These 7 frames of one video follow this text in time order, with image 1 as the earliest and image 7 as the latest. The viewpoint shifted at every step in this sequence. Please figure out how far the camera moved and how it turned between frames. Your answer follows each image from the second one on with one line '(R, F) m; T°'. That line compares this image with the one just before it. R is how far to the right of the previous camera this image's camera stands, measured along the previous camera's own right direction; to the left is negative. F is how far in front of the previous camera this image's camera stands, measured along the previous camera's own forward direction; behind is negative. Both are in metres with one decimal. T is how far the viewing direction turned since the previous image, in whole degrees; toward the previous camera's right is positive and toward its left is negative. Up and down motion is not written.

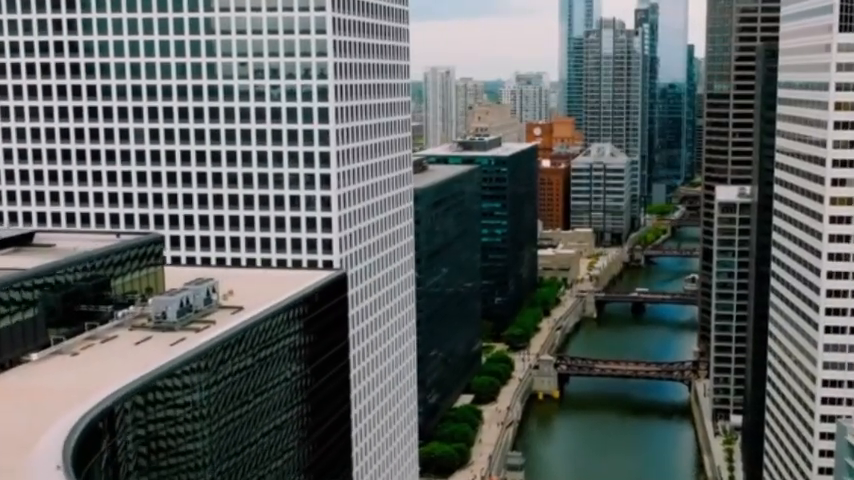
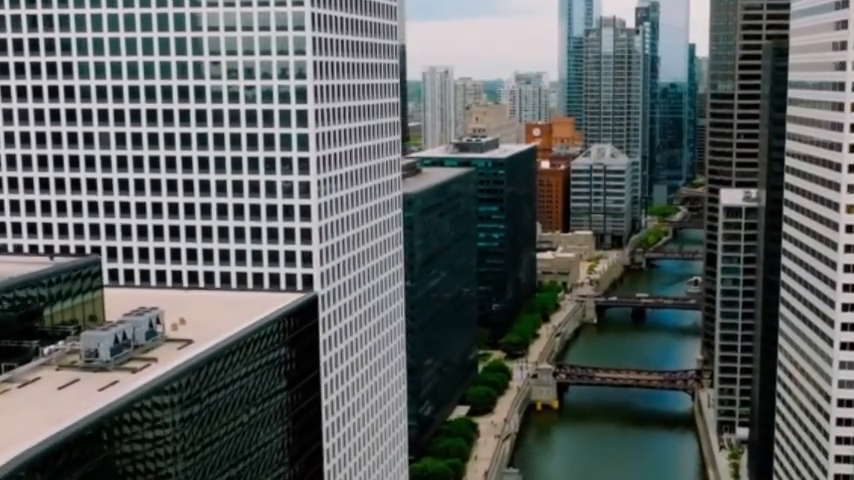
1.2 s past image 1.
(+1.3, +8.4) m; 0°
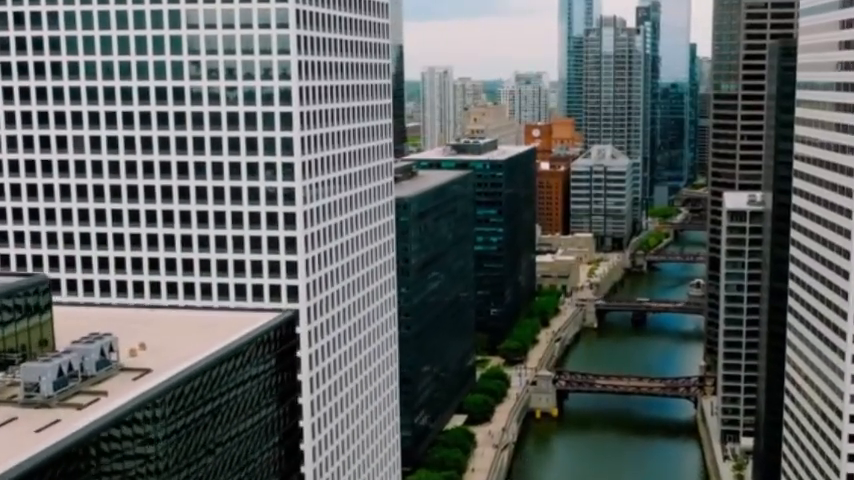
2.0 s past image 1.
(+0.8, +5.7) m; 0°
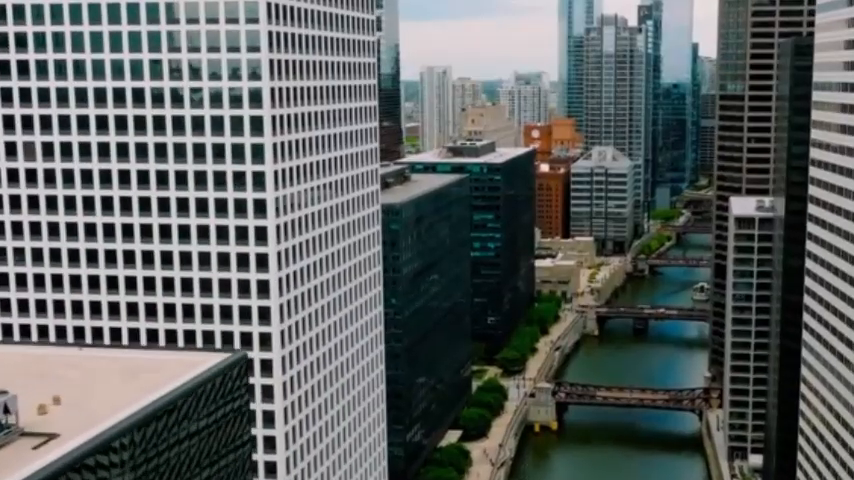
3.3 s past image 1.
(+1.3, +9.5) m; 0°
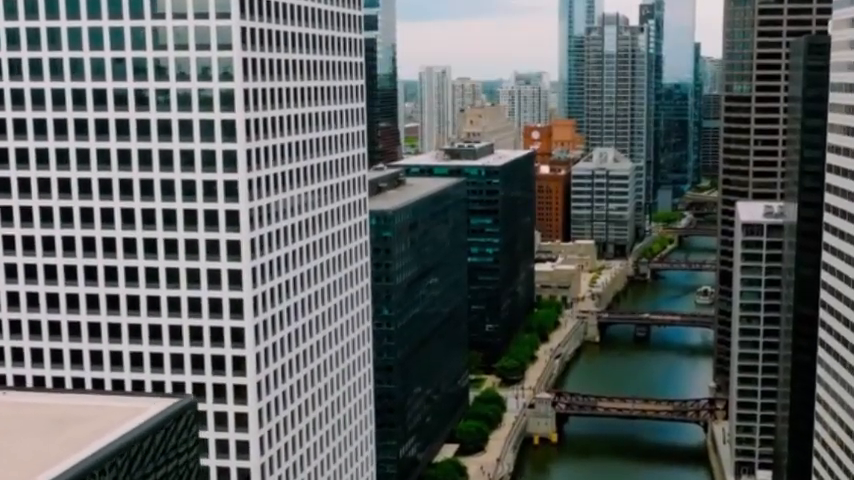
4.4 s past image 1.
(+0.9, +7.9) m; 0°
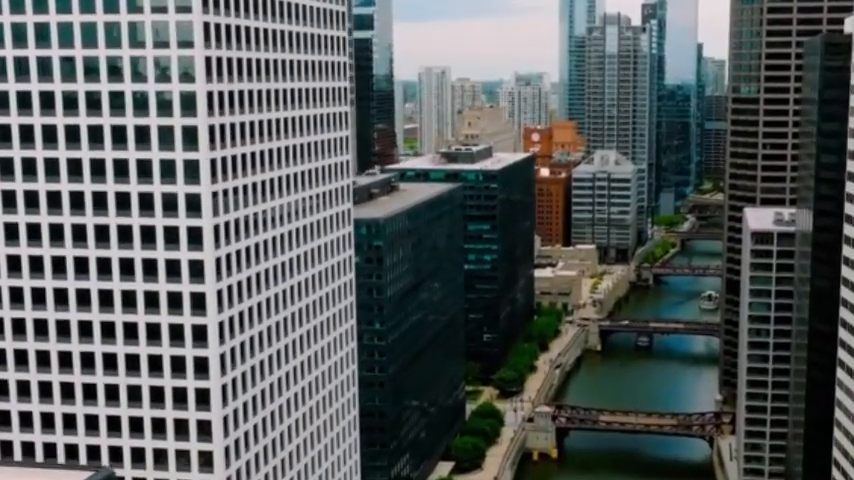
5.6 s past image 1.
(+1.1, +8.8) m; 0°
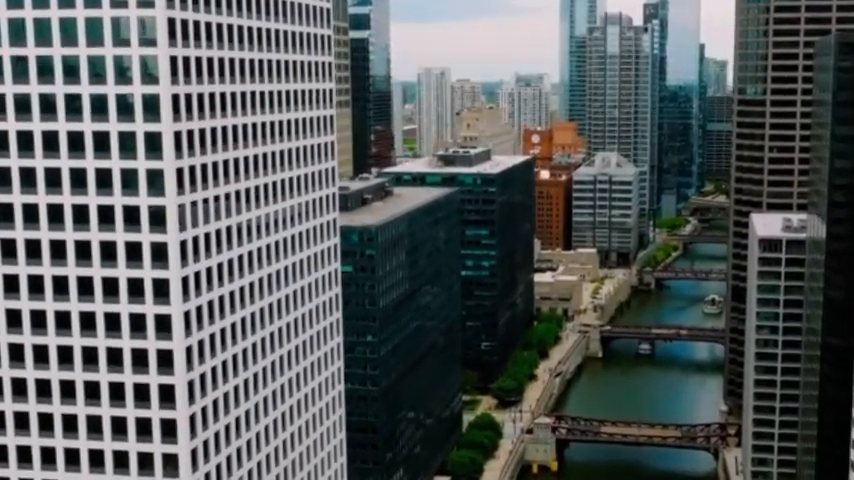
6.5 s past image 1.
(+0.9, +6.7) m; 0°
